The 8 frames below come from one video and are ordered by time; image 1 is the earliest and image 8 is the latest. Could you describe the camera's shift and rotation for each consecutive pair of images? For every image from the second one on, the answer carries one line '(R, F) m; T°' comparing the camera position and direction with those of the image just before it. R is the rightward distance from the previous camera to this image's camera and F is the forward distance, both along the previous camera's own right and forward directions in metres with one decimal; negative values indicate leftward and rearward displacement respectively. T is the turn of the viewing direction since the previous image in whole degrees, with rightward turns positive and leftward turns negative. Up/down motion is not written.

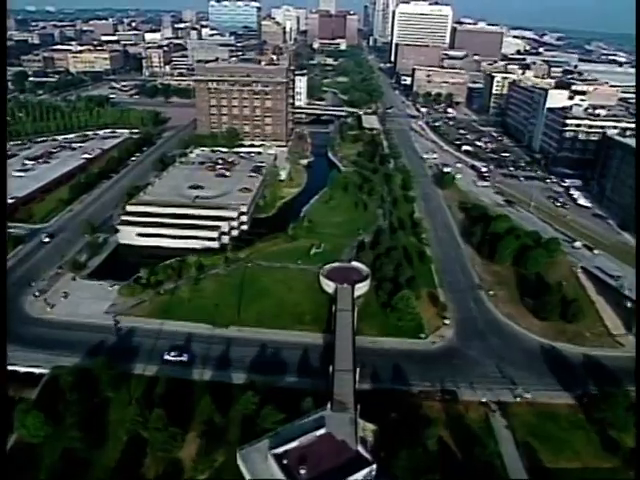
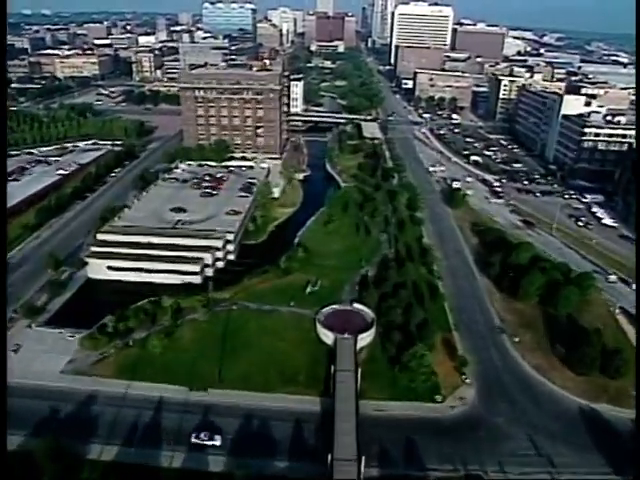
(+0.1, +2.7) m; 0°
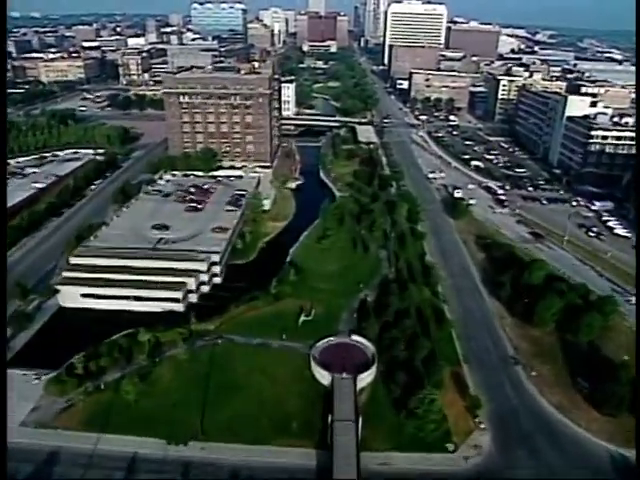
(+0.1, +1.7) m; +1°
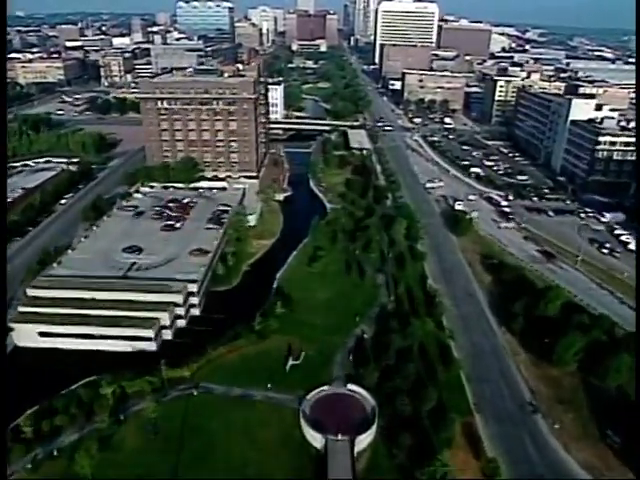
(+0.1, +2.0) m; +1°
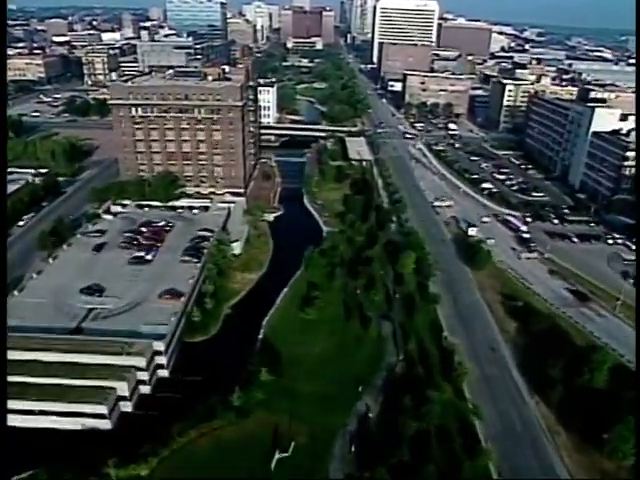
(0.0, +3.0) m; +1°
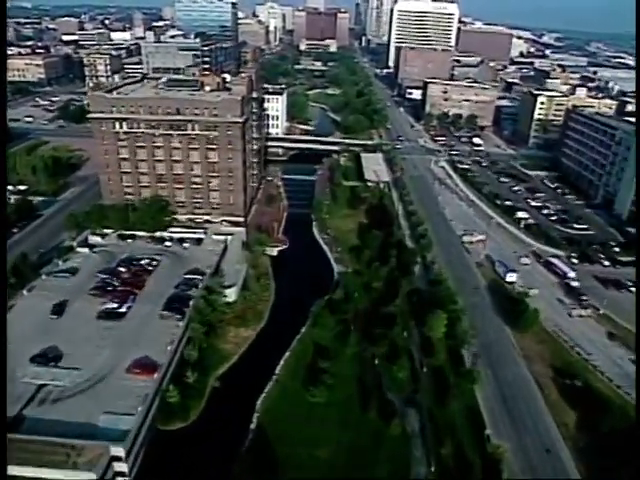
(-0.1, +3.3) m; -1°
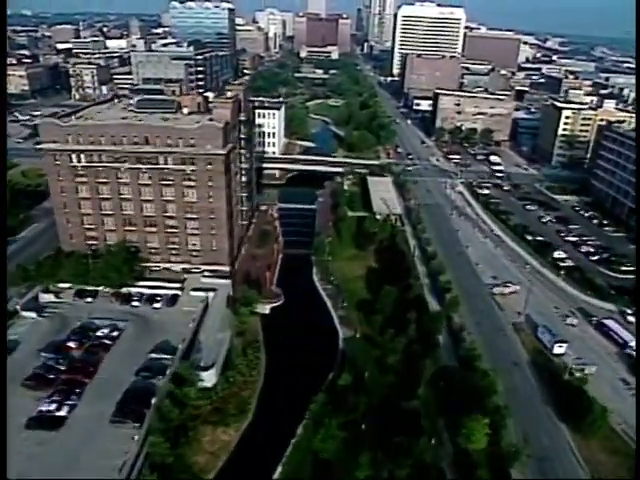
(0.0, +3.6) m; 0°
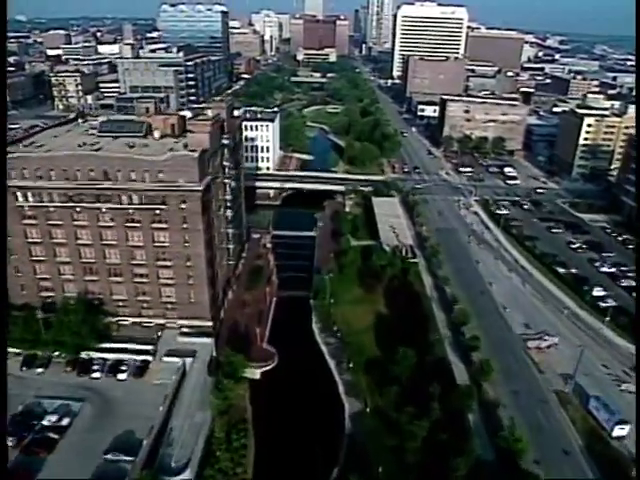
(0.0, +3.0) m; 0°
